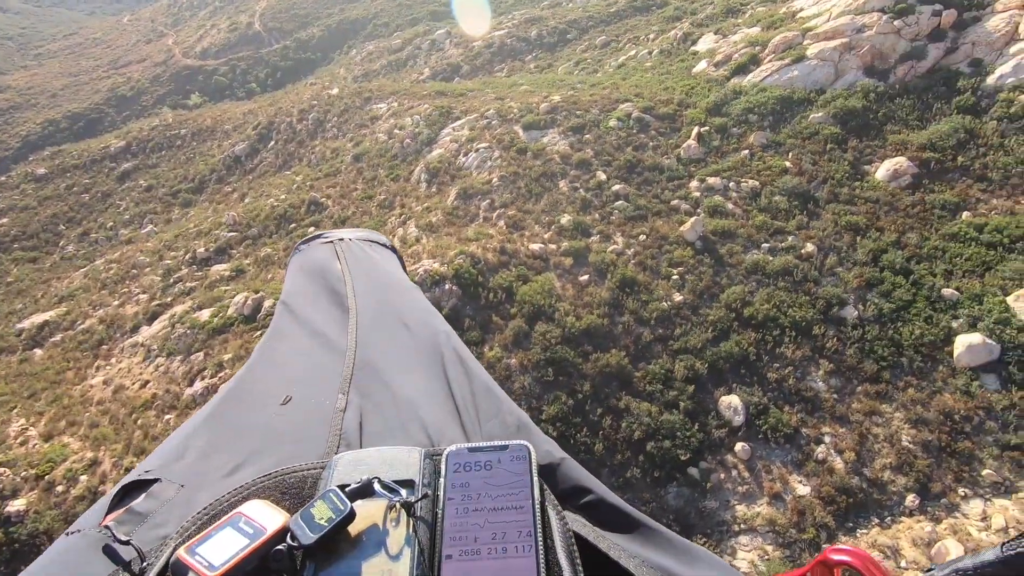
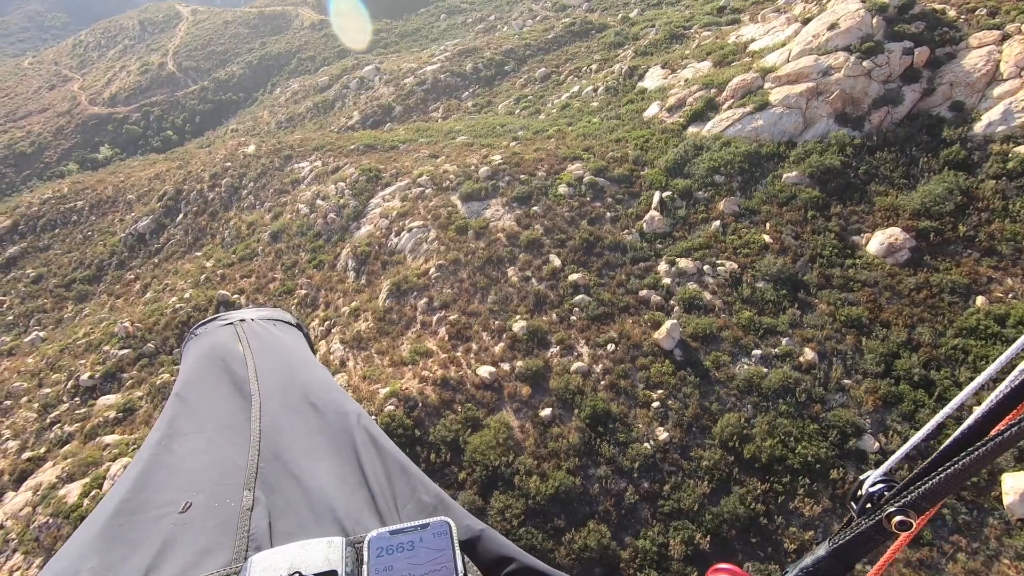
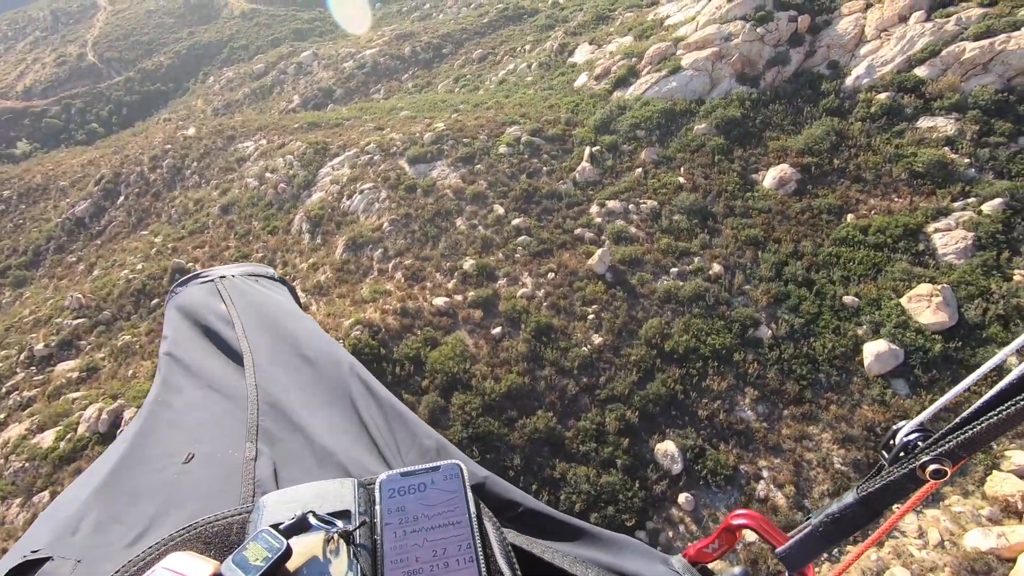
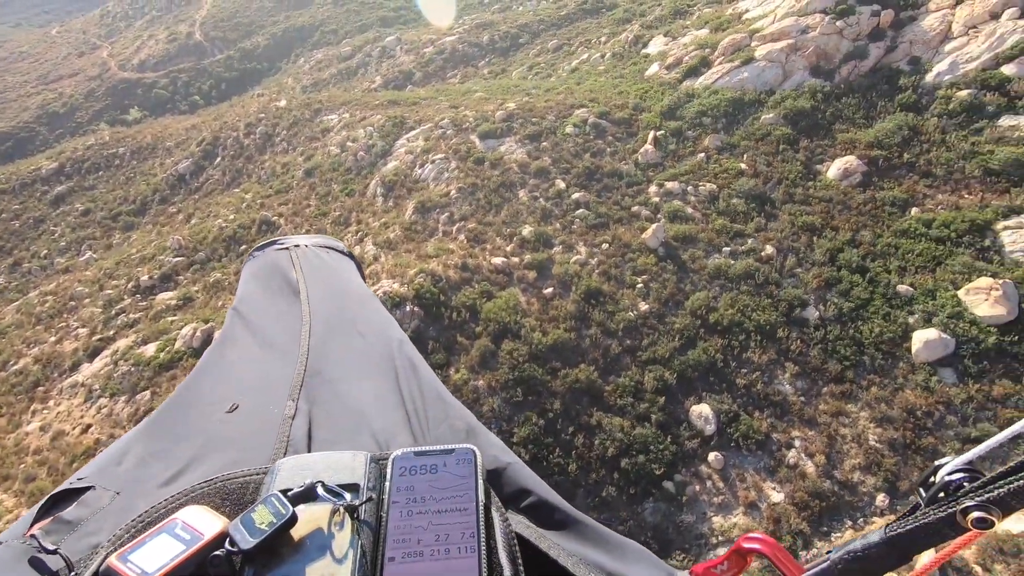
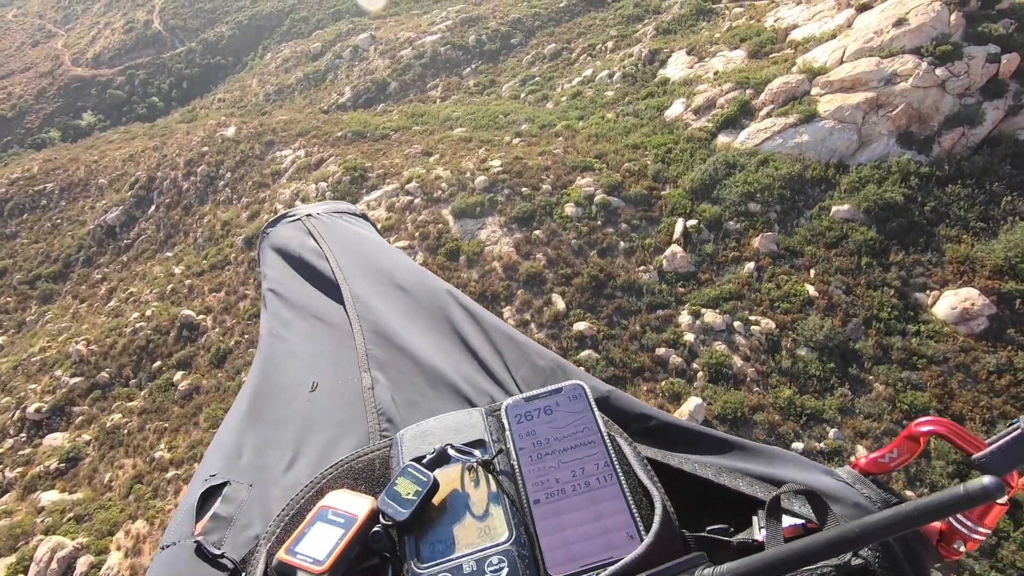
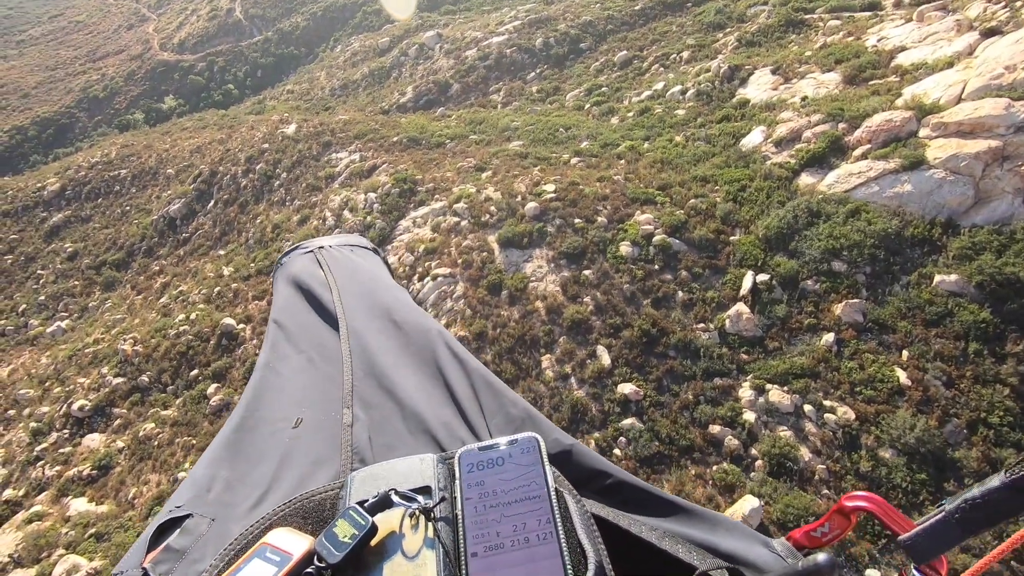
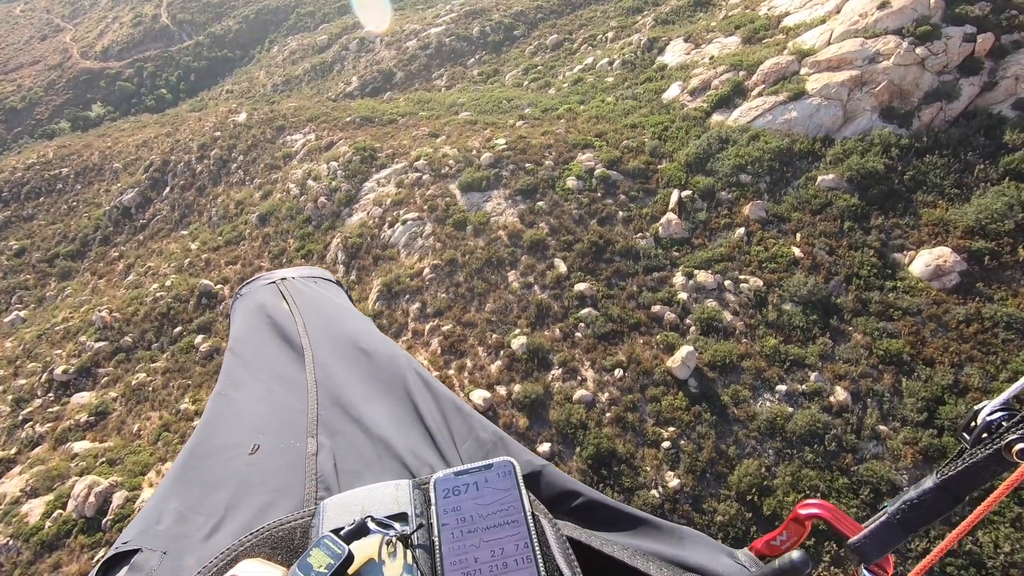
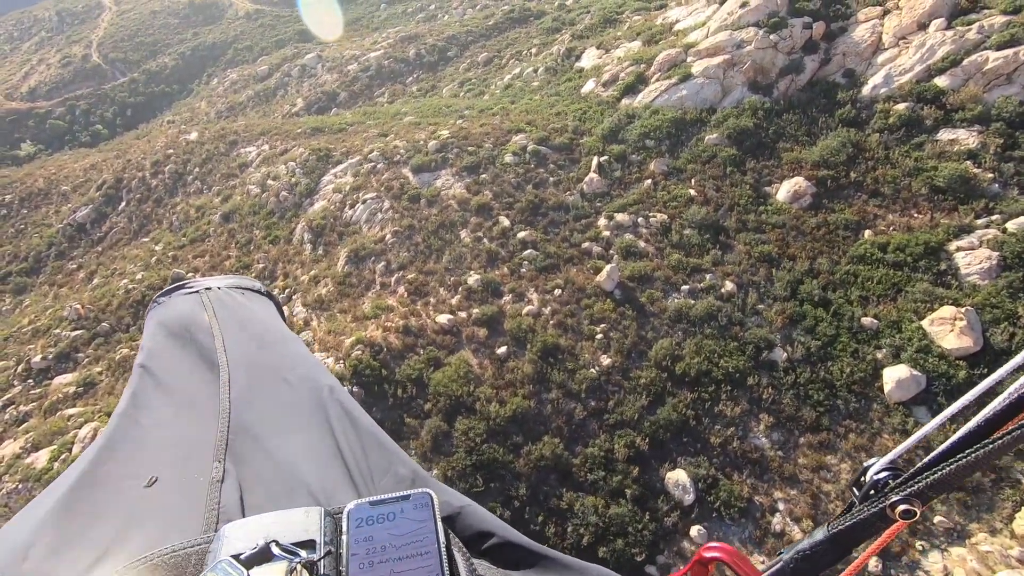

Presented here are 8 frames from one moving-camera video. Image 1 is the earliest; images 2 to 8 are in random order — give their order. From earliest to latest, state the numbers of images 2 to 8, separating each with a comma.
4, 3, 8, 2, 7, 5, 6
